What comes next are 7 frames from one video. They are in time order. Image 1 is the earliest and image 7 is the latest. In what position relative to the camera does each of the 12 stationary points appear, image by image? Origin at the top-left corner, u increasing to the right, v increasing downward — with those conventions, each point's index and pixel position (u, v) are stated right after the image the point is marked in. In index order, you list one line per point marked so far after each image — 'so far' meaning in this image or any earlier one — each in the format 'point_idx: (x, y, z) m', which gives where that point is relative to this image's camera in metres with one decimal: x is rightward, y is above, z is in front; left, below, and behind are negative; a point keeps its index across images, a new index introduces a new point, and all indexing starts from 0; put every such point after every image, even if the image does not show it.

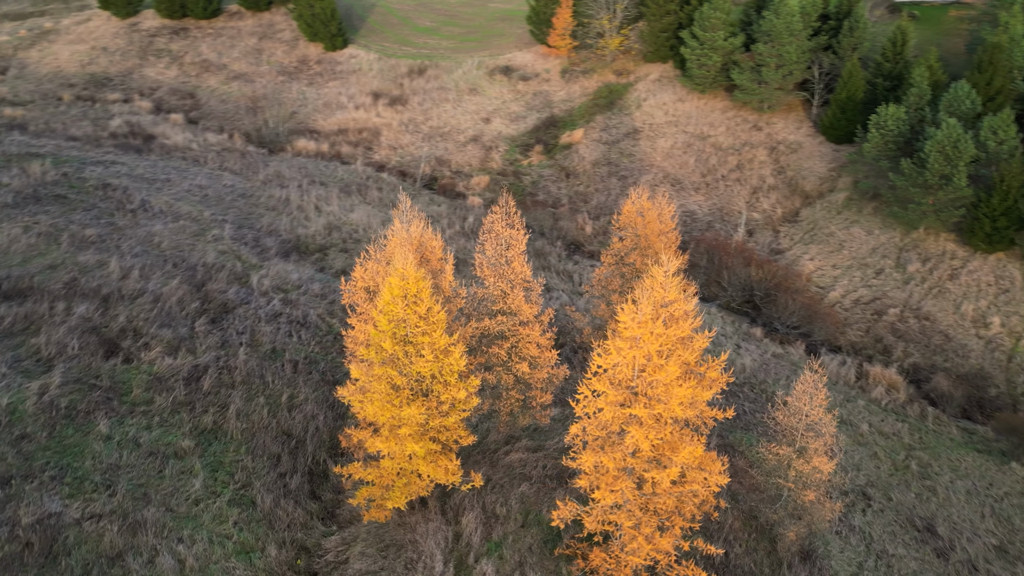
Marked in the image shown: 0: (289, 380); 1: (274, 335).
0: (-5.3, -2.2, +17.5) m
1: (-6.4, -1.3, +19.6) m
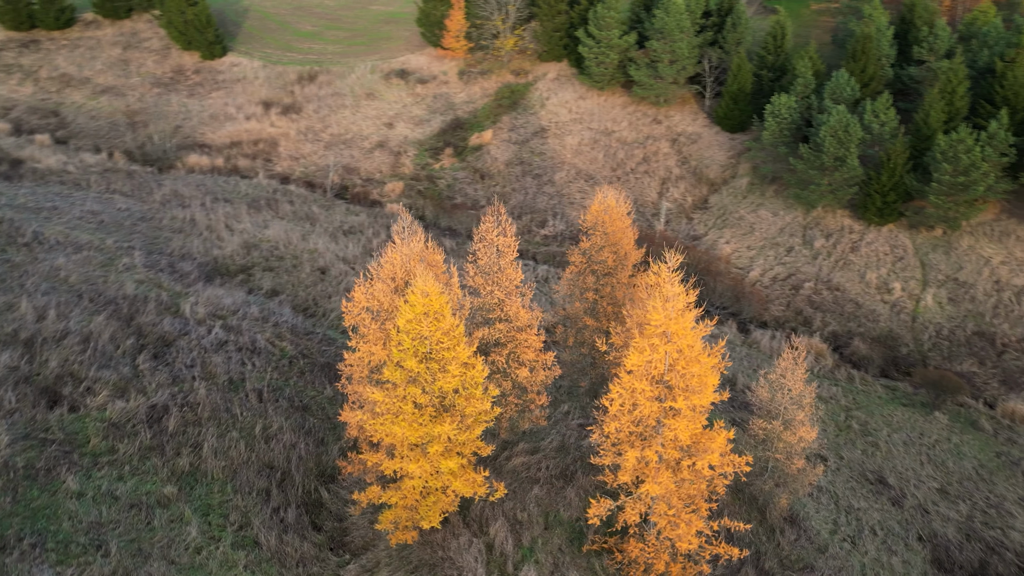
0: (-5.8, -2.8, +16.8) m
1: (-7.3, -2.0, +18.6) m
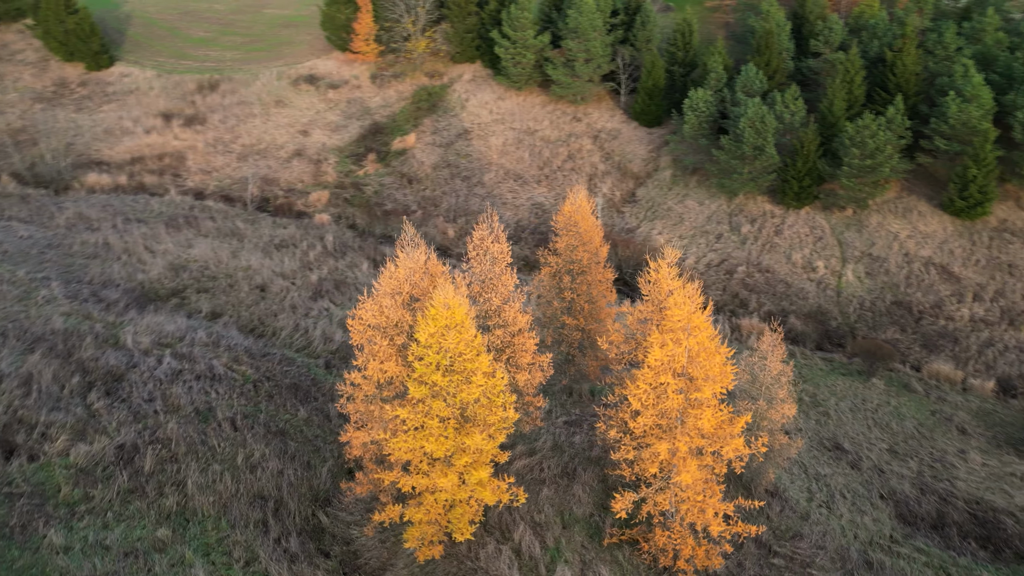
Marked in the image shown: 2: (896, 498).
0: (-6.1, -3.4, +16.1) m
1: (-7.8, -2.6, +17.7) m
2: (+9.1, -5.0, +17.4) m
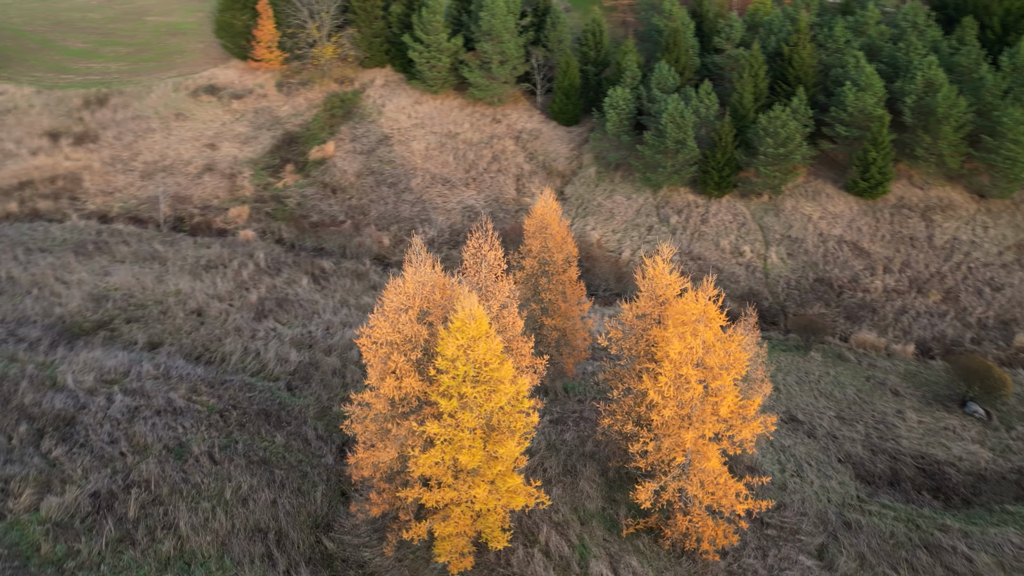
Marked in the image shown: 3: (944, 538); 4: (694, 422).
0: (-6.2, -3.9, +15.4) m
1: (-8.2, -3.3, +16.7) m
2: (+8.8, -4.4, +18.8) m
3: (+9.1, -5.2, +15.2) m
4: (+2.9, -2.1, +11.5) m
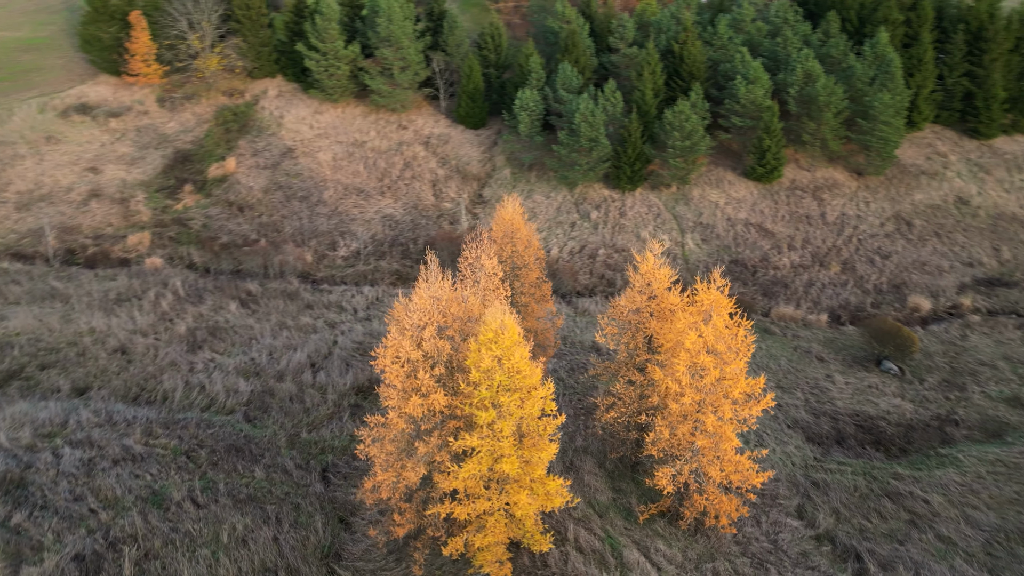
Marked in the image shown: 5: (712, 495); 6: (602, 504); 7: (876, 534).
0: (-6.1, -4.6, +14.6) m
1: (-8.3, -4.2, +15.5) m
2: (+8.1, -3.9, +20.4) m
3: (+9.0, -4.6, +17.0) m
4: (+3.3, -2.0, +12.3) m
5: (+3.5, -3.7, +12.9) m
6: (+1.7, -4.1, +13.9) m
7: (+7.6, -5.1, +15.2) m
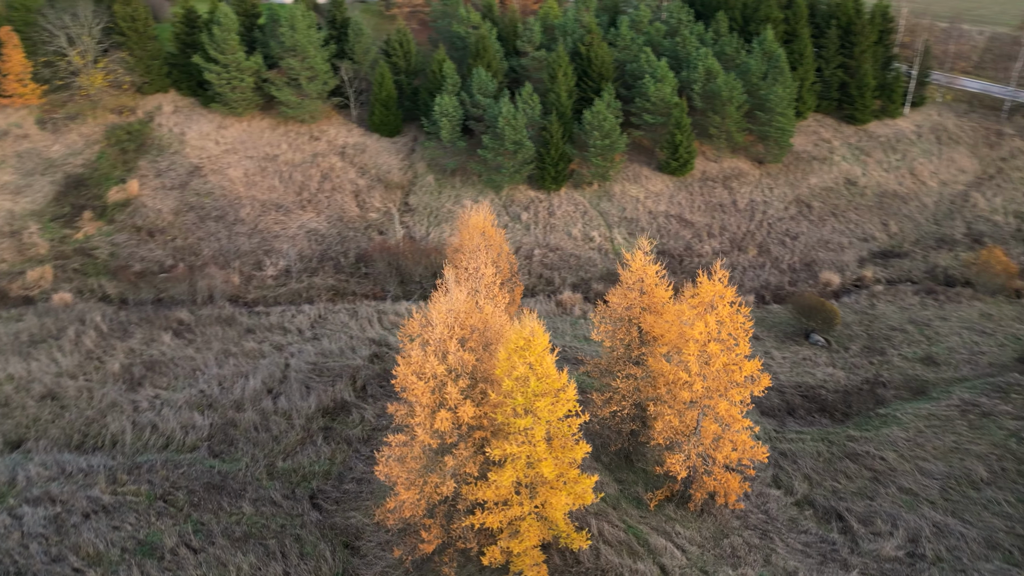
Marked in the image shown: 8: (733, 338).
0: (-5.8, -5.2, +13.9) m
1: (-8.2, -5.0, +14.5) m
2: (+7.2, -3.4, +21.8) m
3: (+8.8, -4.0, +18.5) m
4: (+3.6, -1.9, +13.0) m
5: (+3.9, -3.5, +13.7) m
6: (+1.9, -4.1, +14.4) m
7: (+7.7, -4.7, +16.6) m
8: (+3.8, -0.9, +13.0) m
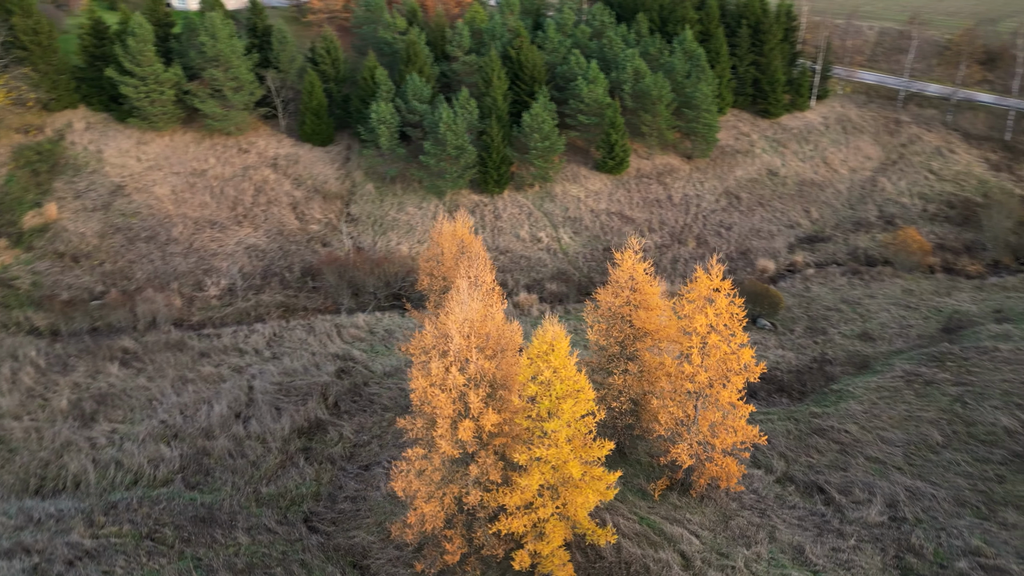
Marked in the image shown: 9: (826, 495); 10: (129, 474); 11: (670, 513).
0: (-5.4, -5.7, +13.4) m
1: (-7.9, -5.6, +13.7) m
2: (+6.4, -3.1, +22.8) m
3: (+8.3, -3.6, +19.7) m
4: (+3.8, -1.8, +13.7) m
5: (+4.1, -3.4, +14.3) m
6: (+2.1, -4.1, +14.8) m
7: (+7.5, -4.3, +17.7) m
8: (+4.0, -0.8, +13.6) m
9: (+7.0, -4.6, +16.3) m
10: (-9.6, -4.7, +18.3) m
11: (+3.0, -4.4, +14.2) m
